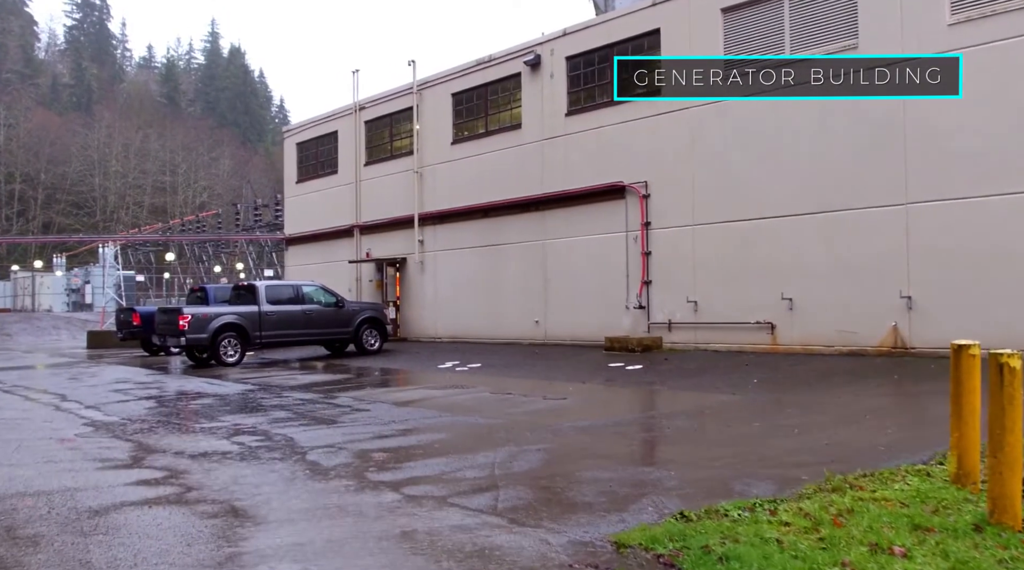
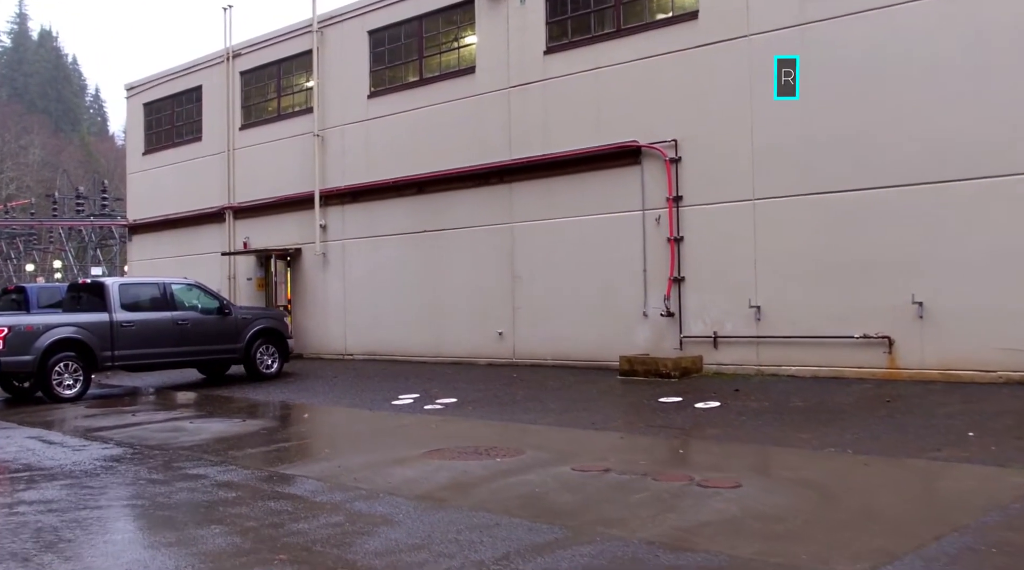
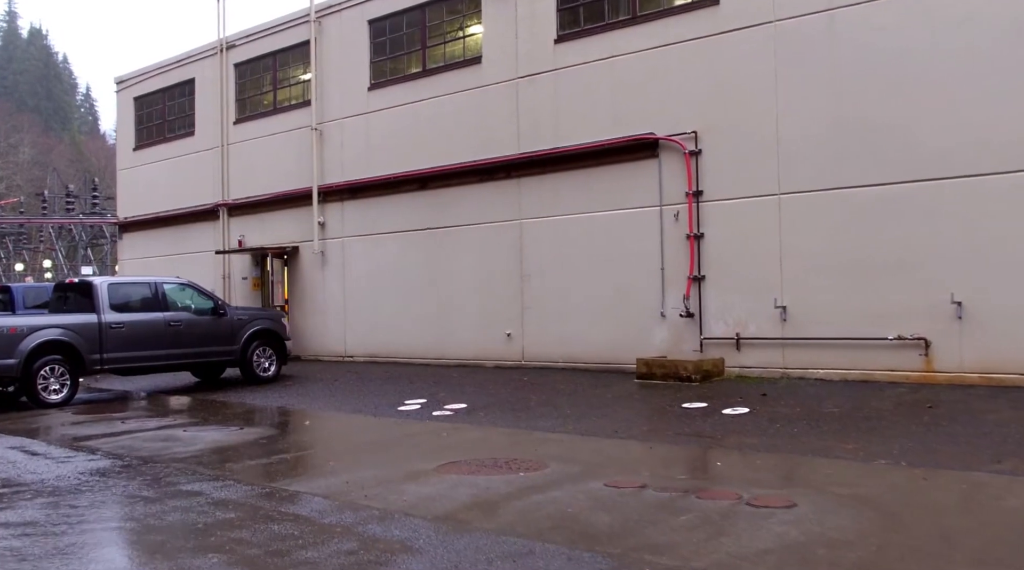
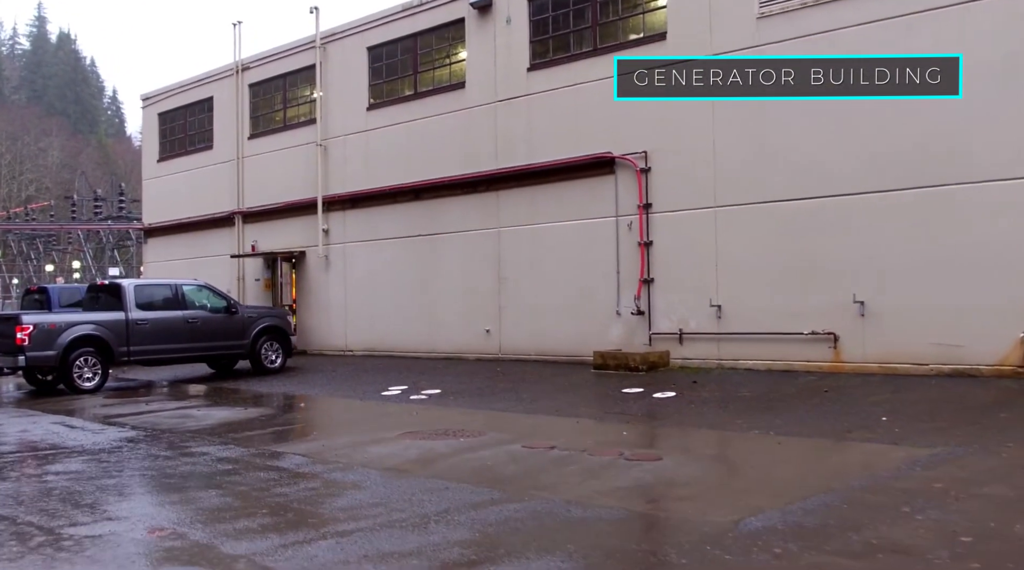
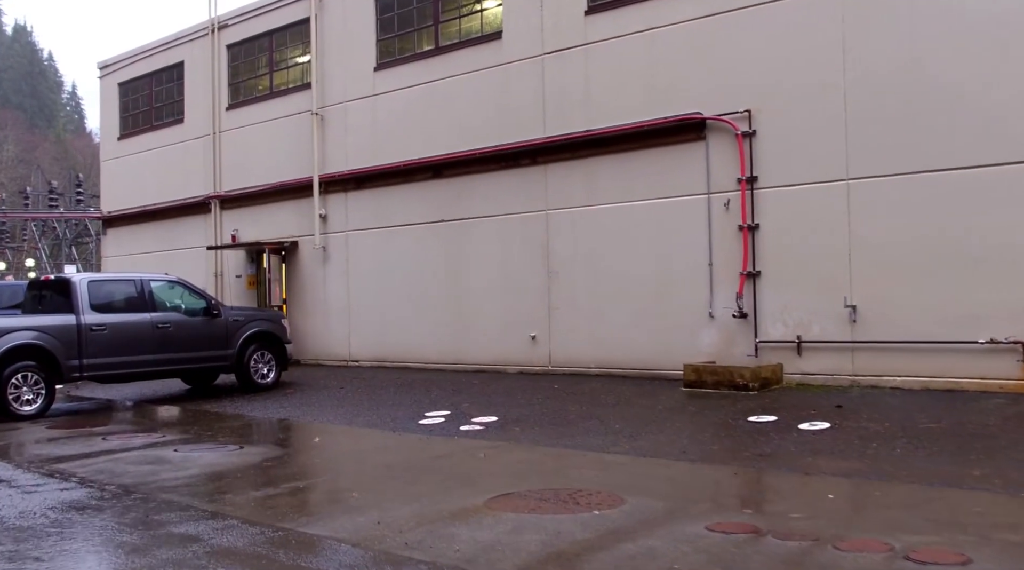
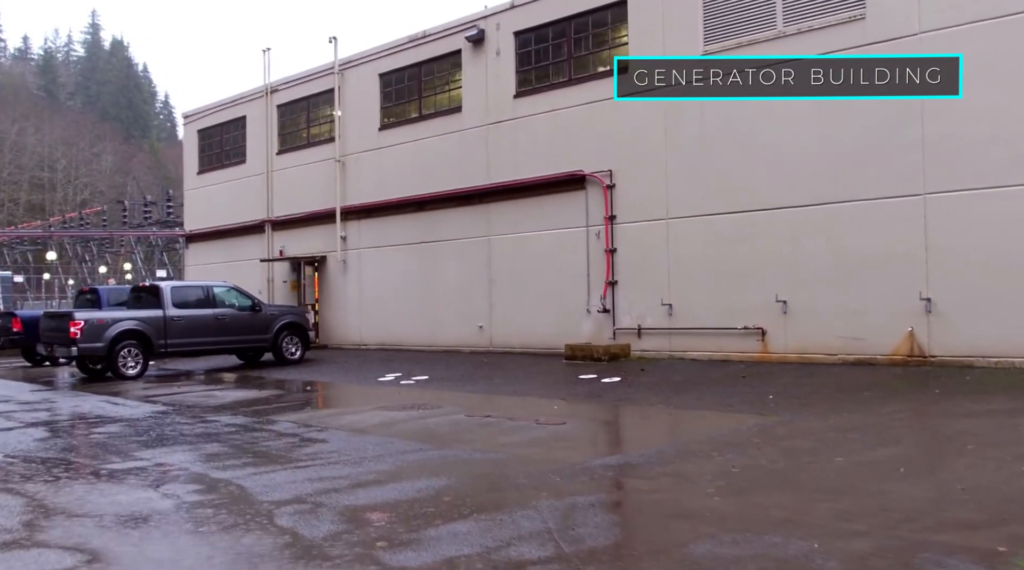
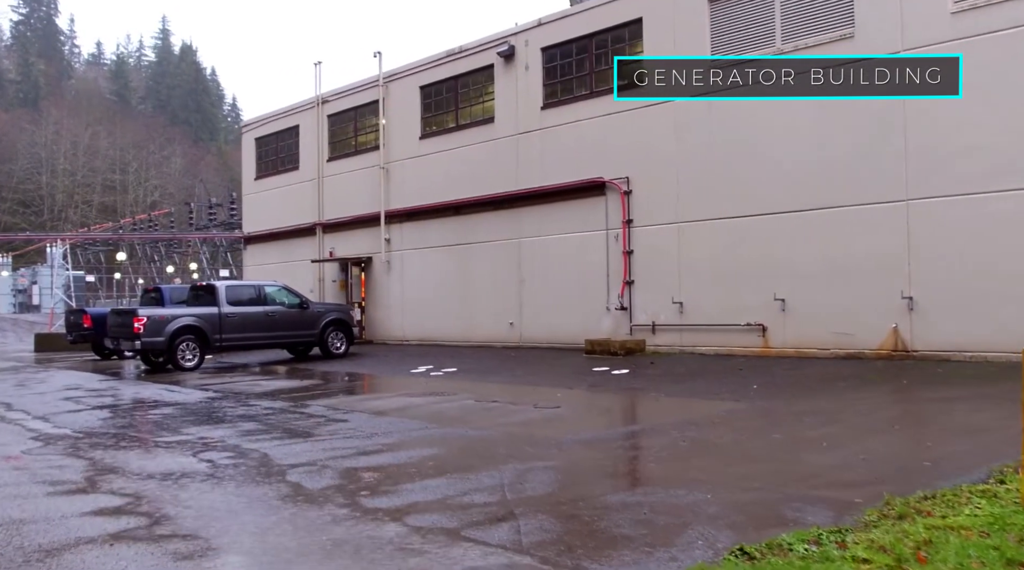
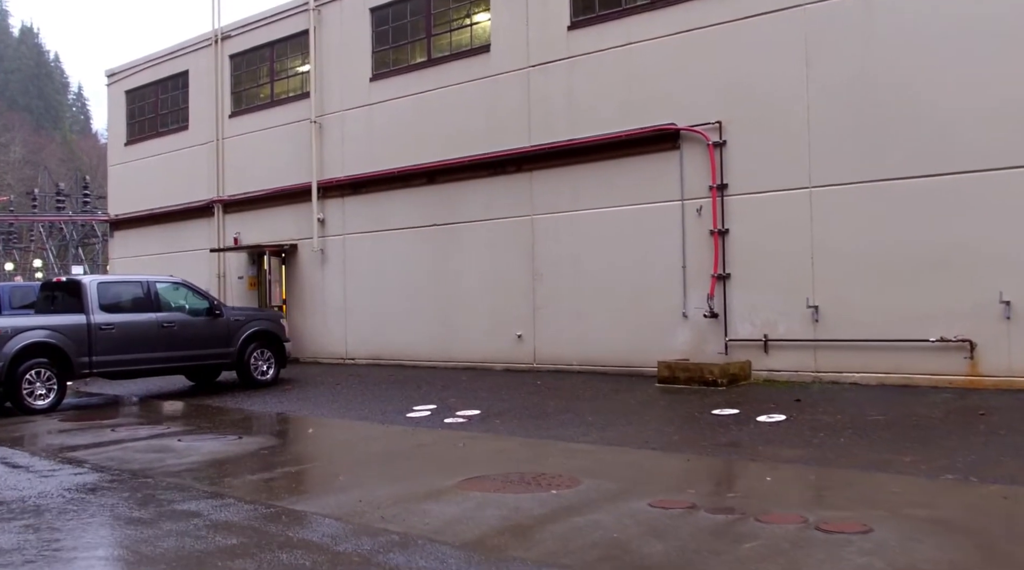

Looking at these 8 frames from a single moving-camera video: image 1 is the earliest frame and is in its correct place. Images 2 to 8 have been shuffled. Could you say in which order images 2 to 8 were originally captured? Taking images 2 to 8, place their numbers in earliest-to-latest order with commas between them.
7, 6, 4, 2, 3, 8, 5
